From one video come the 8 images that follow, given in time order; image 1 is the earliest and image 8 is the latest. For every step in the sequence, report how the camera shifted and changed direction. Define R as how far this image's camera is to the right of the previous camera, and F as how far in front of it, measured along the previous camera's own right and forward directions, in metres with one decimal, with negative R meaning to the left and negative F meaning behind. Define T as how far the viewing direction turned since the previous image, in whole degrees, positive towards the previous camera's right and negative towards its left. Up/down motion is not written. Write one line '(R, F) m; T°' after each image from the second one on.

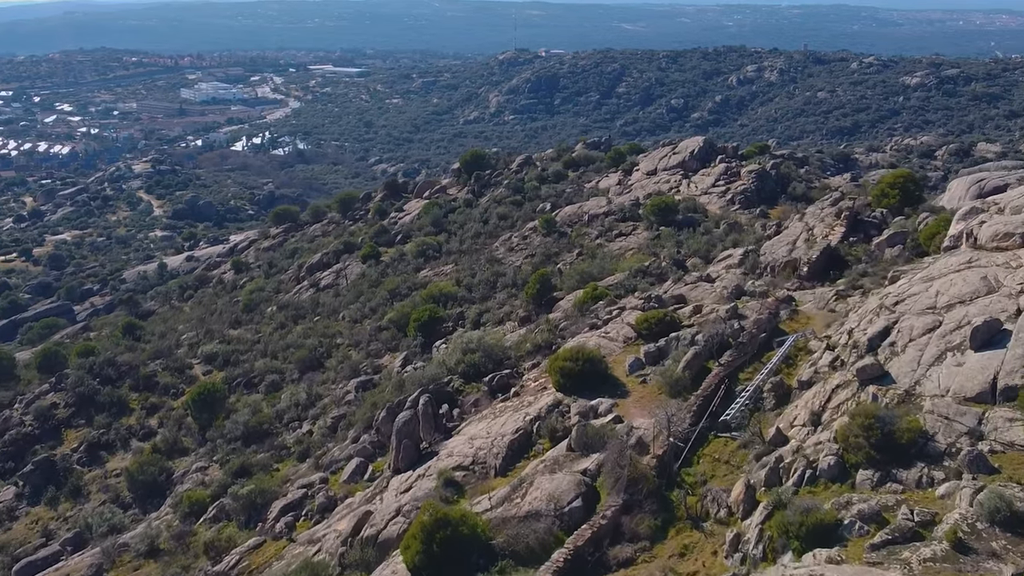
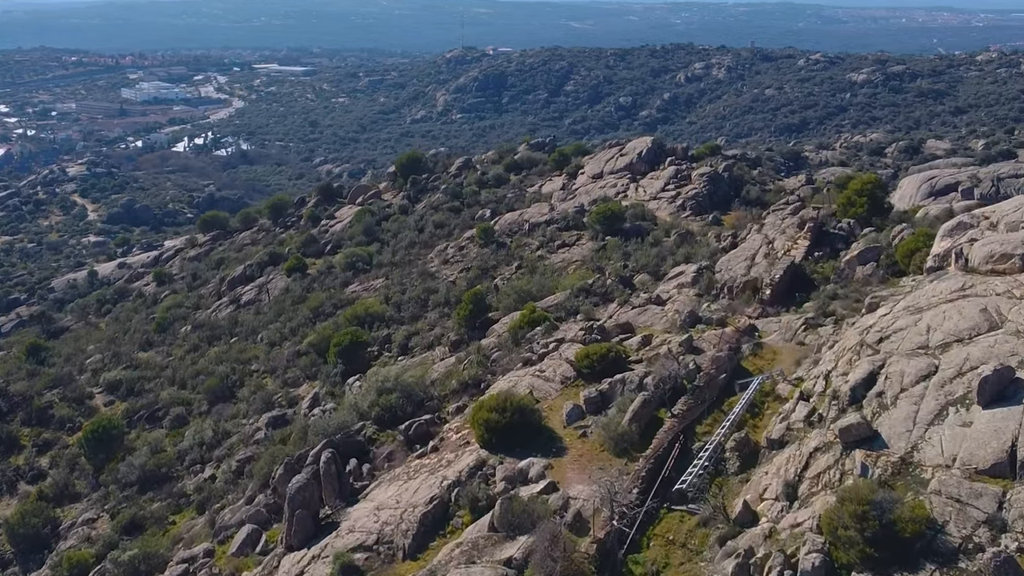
(+0.4, +2.2) m; +2°
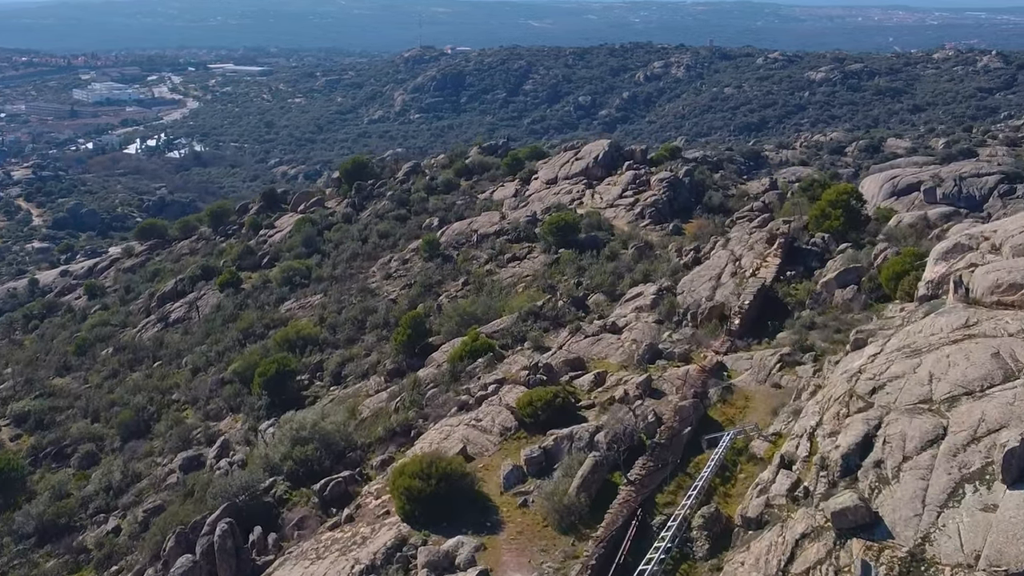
(+0.3, +1.9) m; +2°
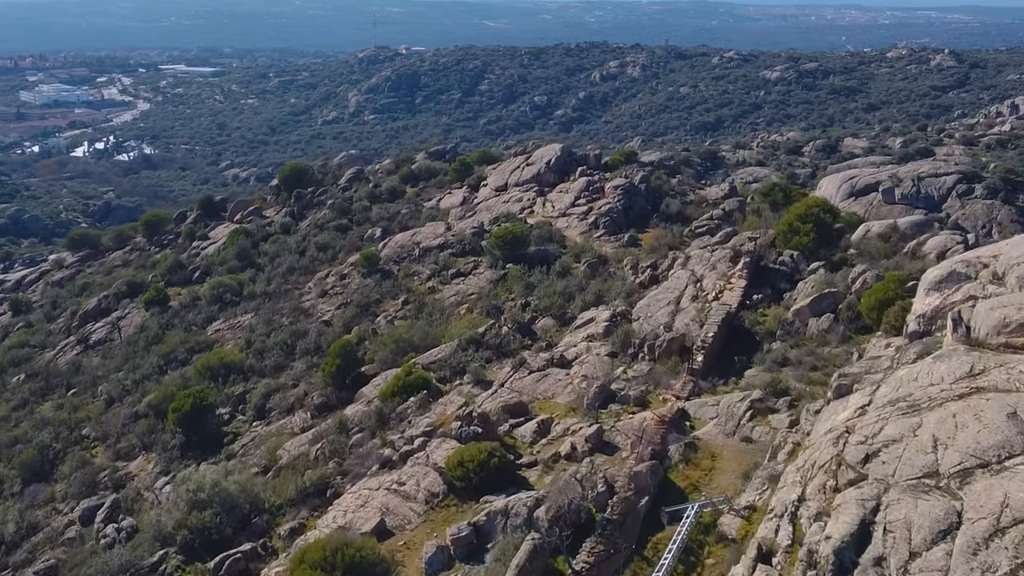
(+0.3, +1.7) m; +2°
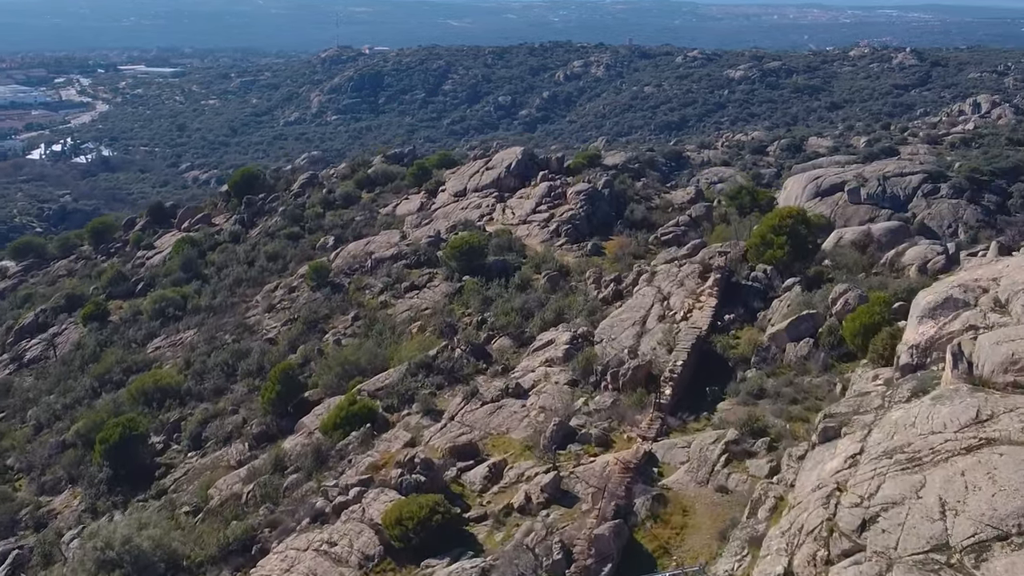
(+0.2, +1.2) m; +2°
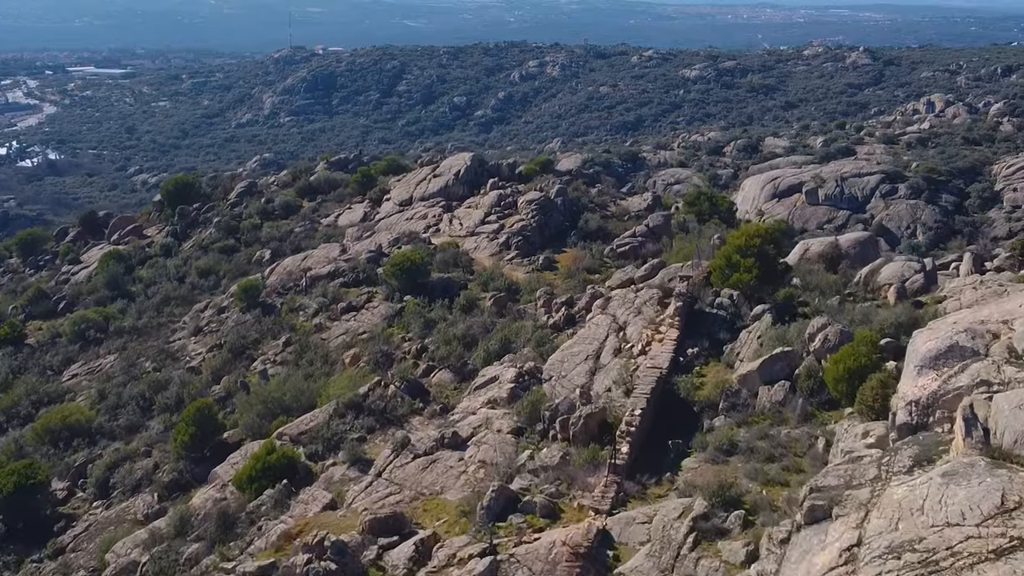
(+0.2, +1.5) m; +2°
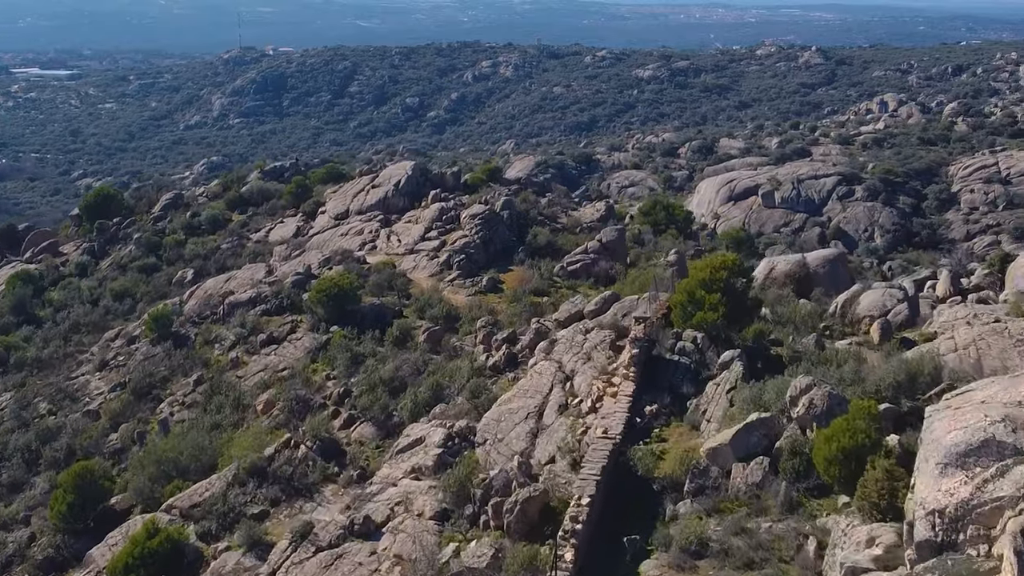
(+0.3, +1.9) m; +2°
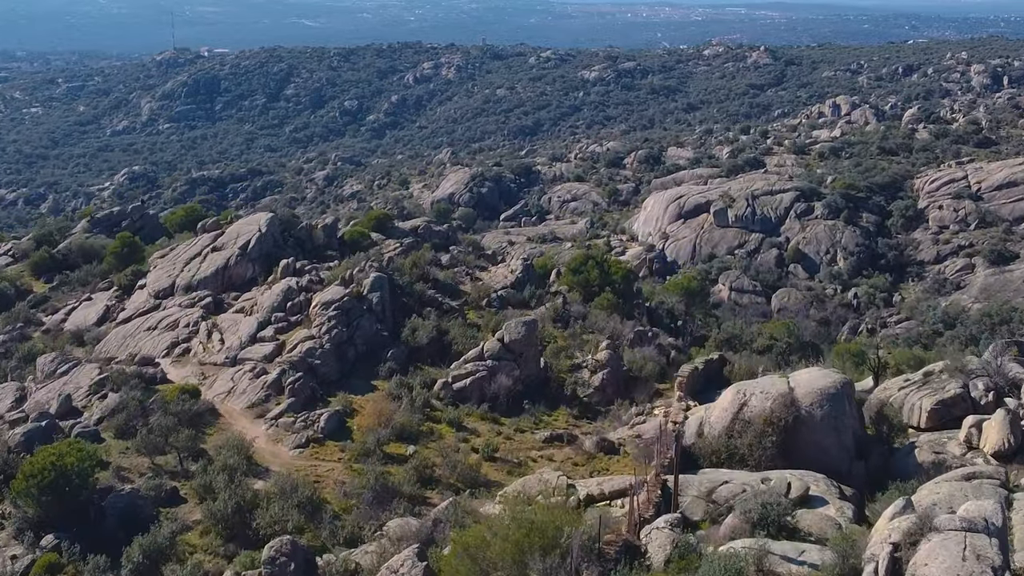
(+1.2, +6.6) m; +2°
